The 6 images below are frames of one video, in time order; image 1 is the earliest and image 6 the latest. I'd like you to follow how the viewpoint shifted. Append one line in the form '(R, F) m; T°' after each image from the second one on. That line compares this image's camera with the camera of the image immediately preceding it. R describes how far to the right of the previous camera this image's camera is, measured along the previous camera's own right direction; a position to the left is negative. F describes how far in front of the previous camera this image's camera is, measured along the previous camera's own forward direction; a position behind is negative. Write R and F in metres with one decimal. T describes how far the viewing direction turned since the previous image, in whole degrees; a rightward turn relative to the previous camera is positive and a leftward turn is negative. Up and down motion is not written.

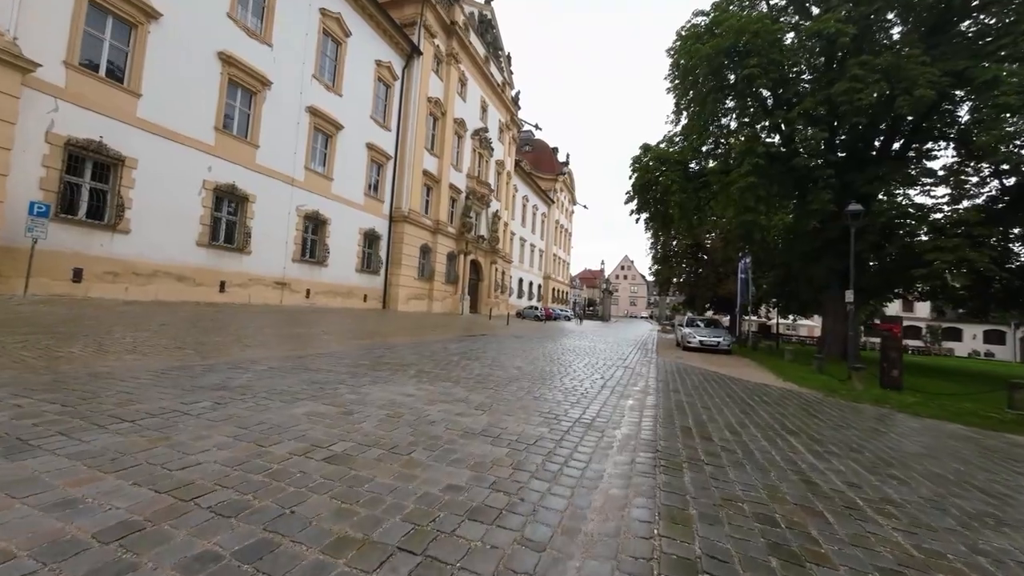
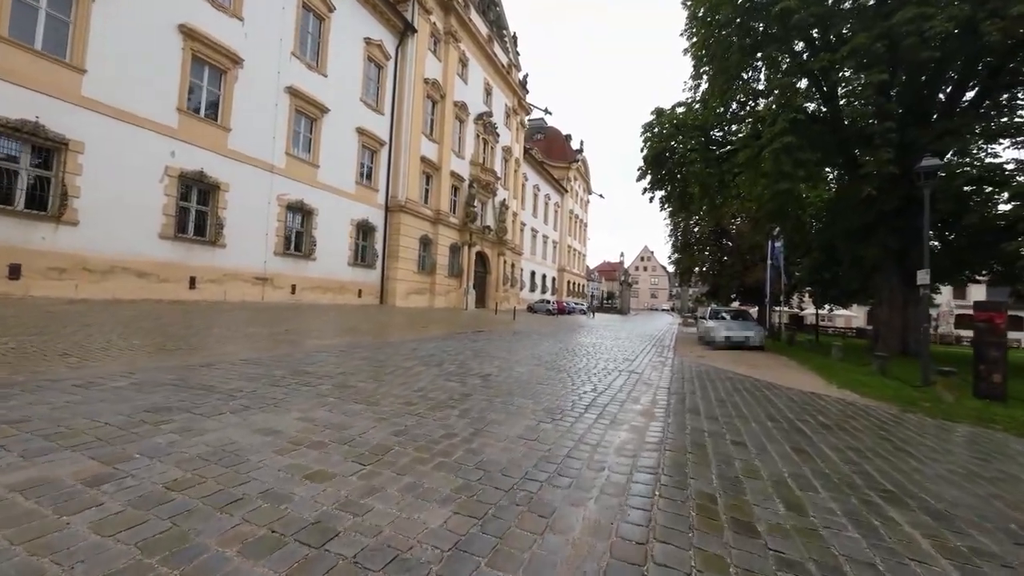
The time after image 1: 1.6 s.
(+0.9, +1.9) m; -3°
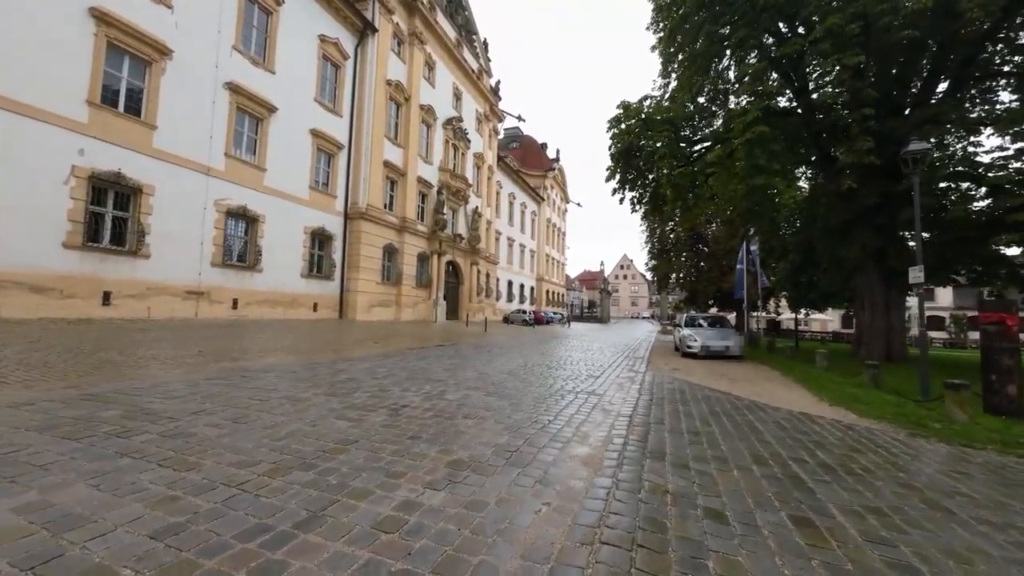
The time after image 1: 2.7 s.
(+0.8, +1.2) m; +3°
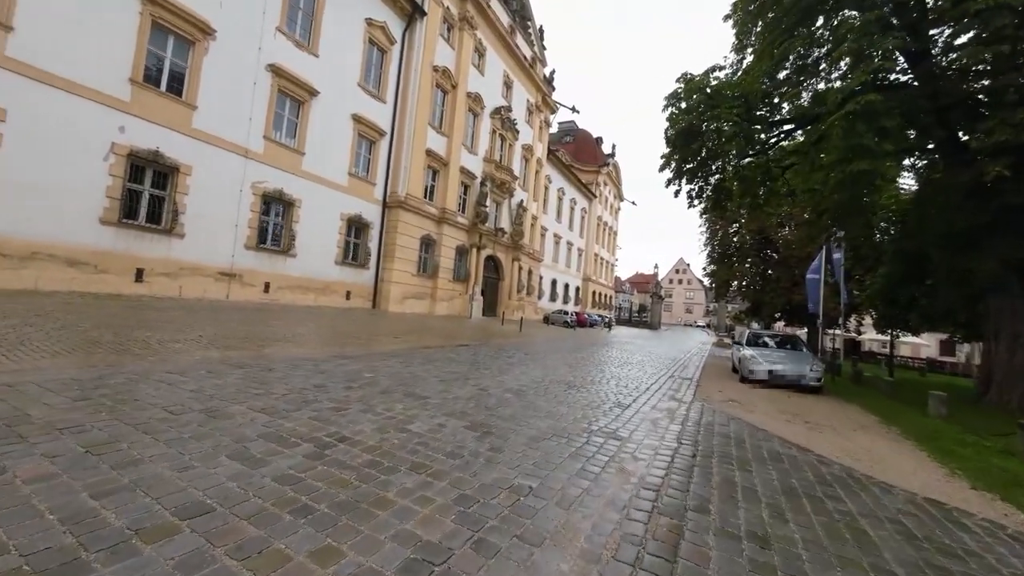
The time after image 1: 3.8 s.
(+0.6, +1.5) m; -7°
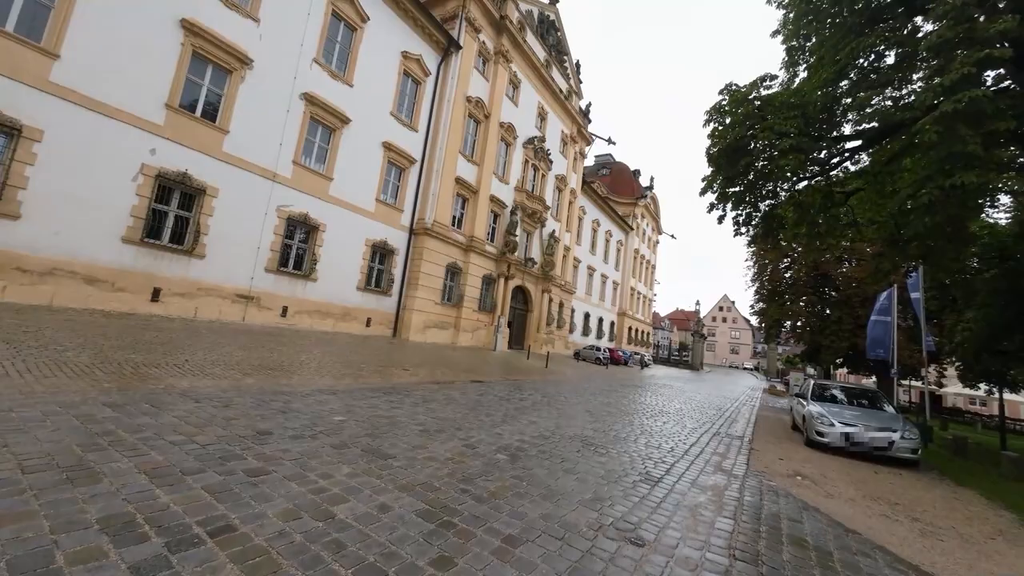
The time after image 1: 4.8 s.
(+0.5, +1.2) m; -5°
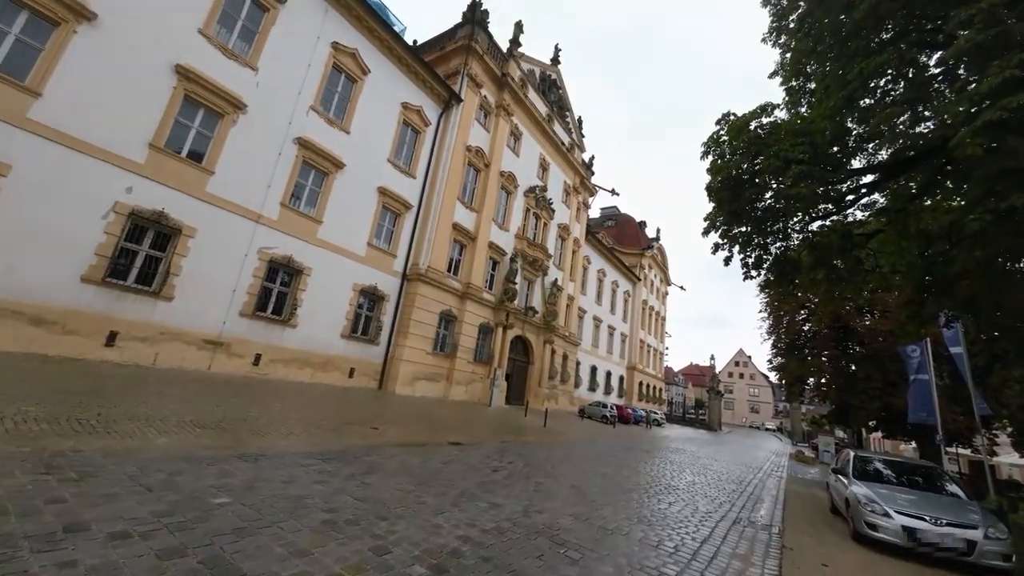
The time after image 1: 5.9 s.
(+0.7, +1.2) m; -2°
